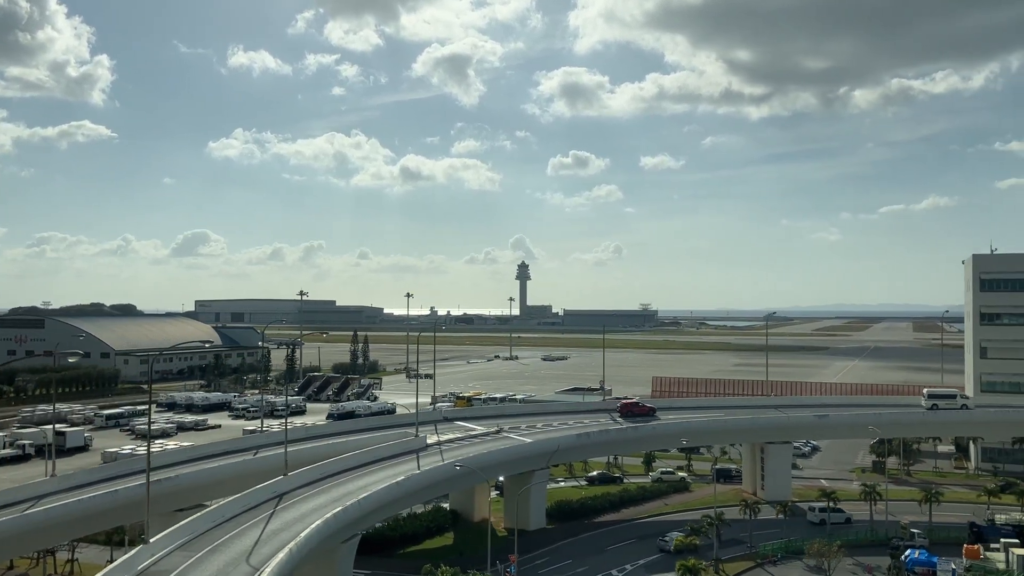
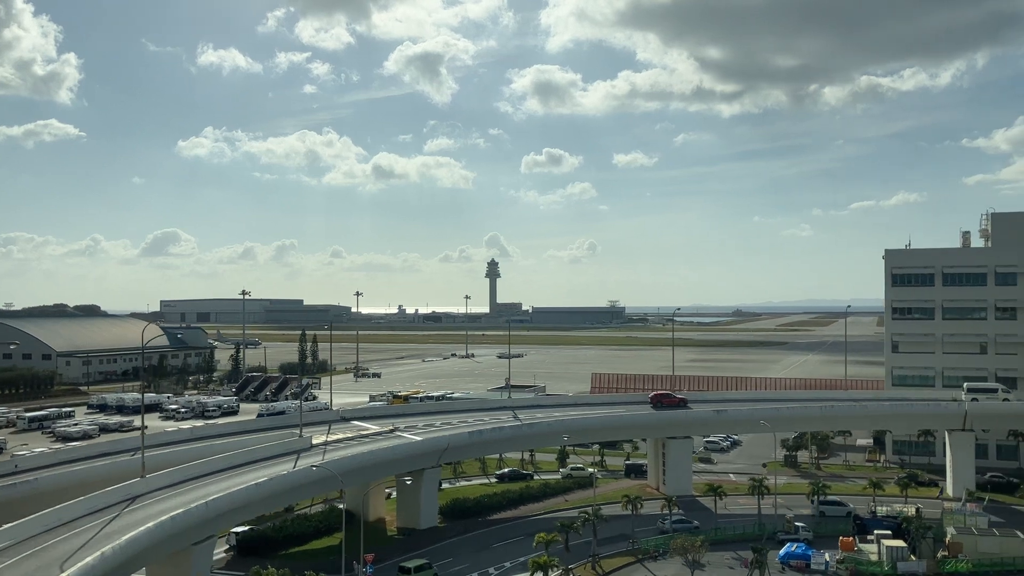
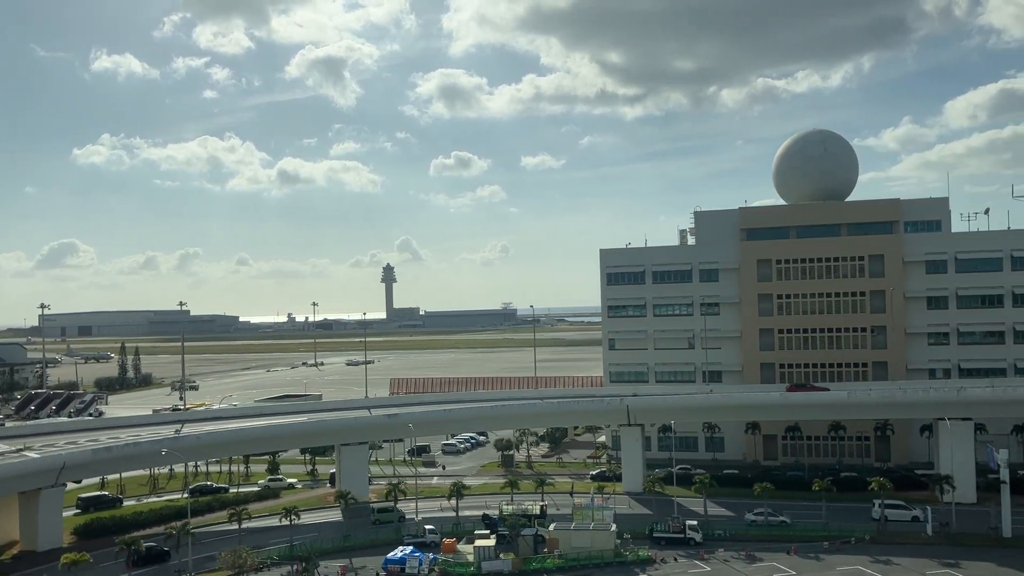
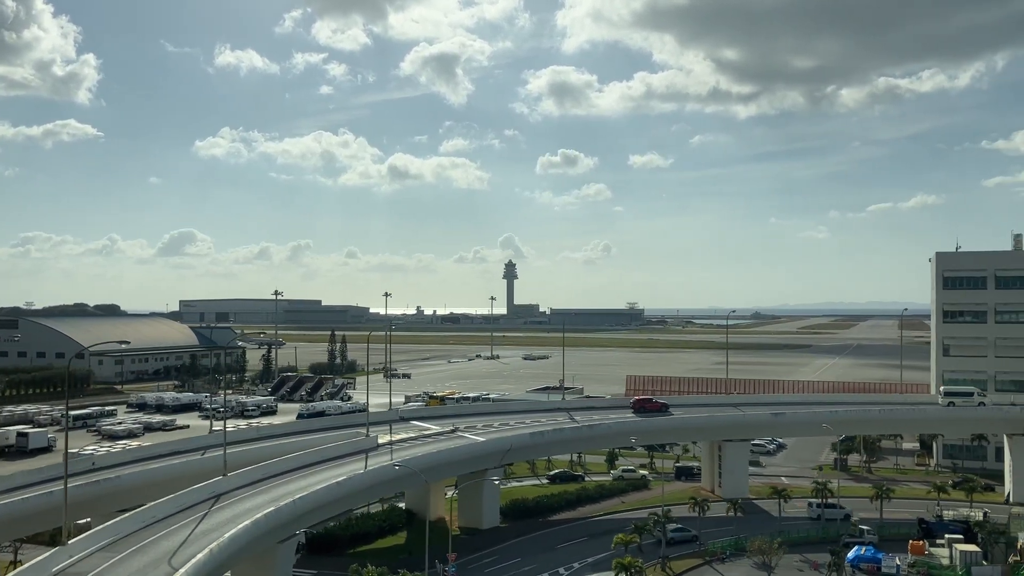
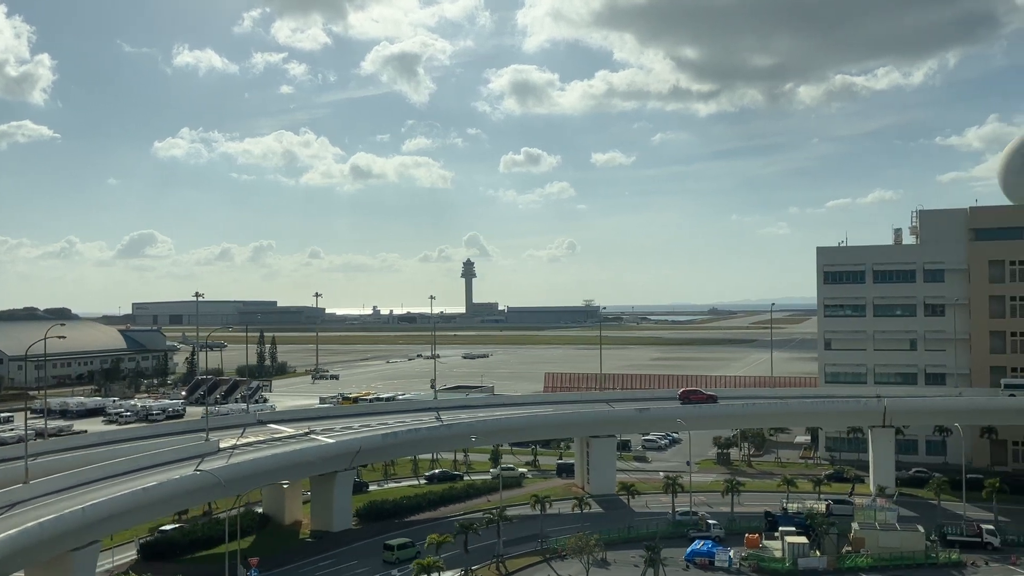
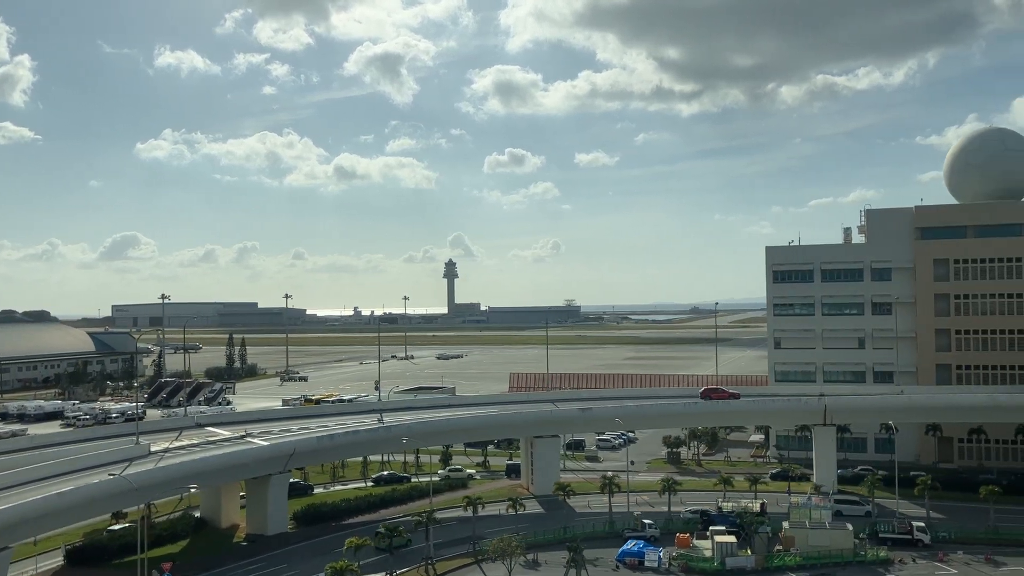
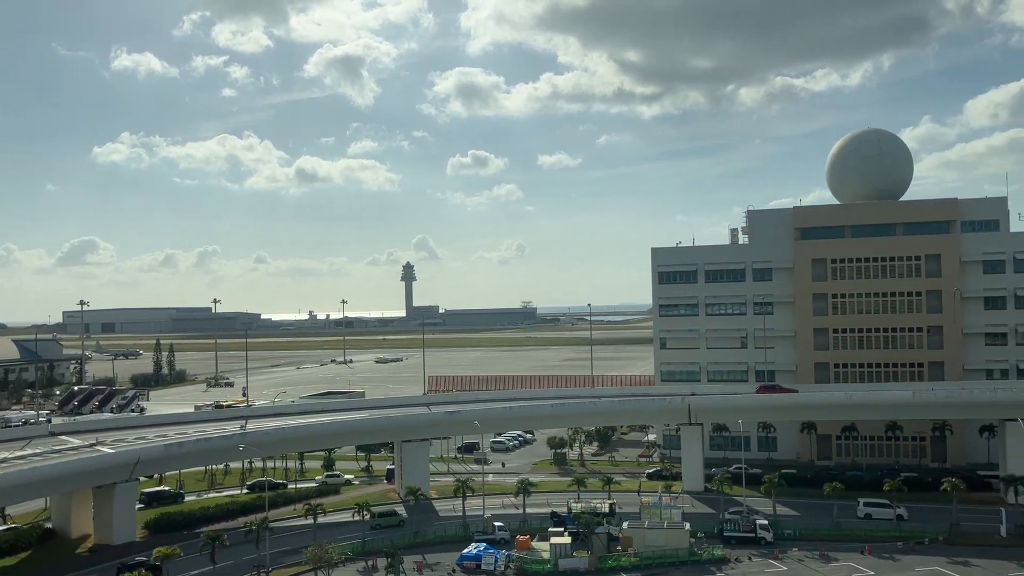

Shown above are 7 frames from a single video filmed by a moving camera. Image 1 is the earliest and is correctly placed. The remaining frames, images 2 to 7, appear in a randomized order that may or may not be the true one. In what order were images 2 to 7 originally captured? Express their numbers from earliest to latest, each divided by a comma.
4, 2, 5, 6, 7, 3
